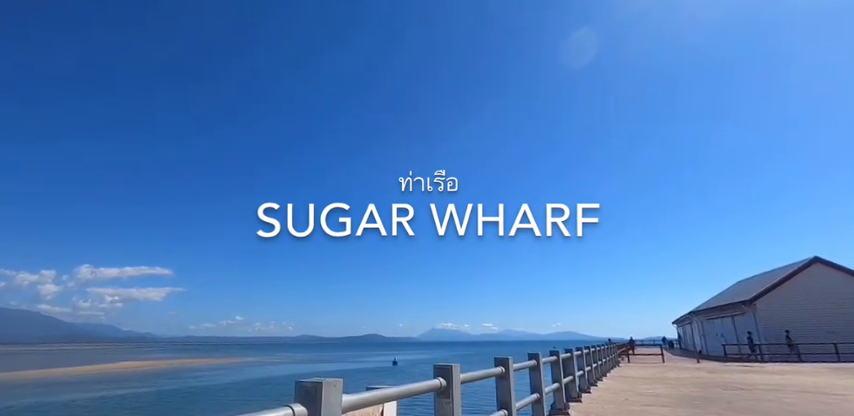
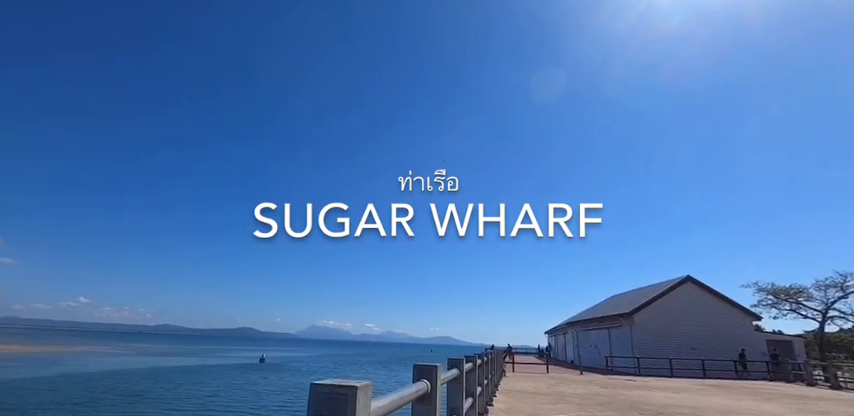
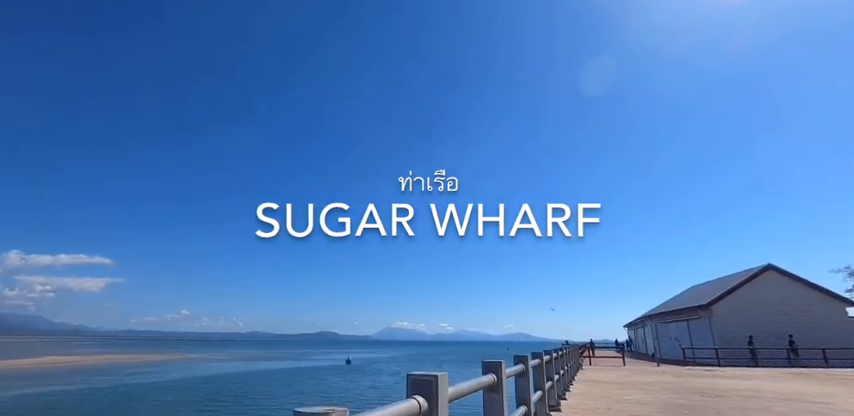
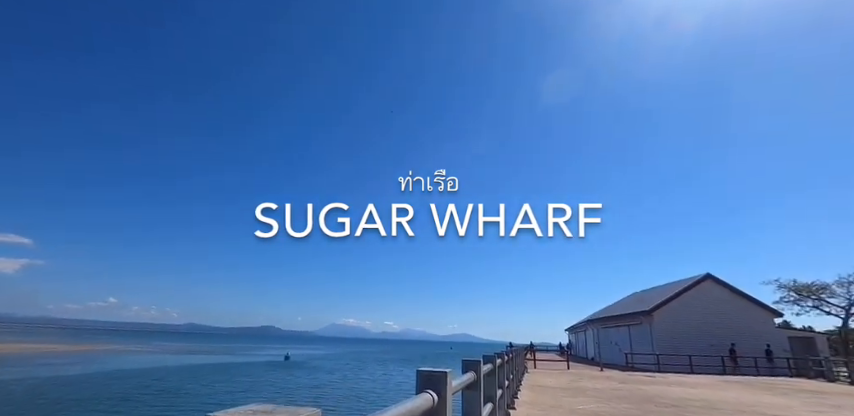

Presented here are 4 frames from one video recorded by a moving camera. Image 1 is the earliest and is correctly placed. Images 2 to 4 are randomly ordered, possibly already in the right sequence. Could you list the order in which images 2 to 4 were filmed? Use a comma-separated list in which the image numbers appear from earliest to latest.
3, 4, 2
